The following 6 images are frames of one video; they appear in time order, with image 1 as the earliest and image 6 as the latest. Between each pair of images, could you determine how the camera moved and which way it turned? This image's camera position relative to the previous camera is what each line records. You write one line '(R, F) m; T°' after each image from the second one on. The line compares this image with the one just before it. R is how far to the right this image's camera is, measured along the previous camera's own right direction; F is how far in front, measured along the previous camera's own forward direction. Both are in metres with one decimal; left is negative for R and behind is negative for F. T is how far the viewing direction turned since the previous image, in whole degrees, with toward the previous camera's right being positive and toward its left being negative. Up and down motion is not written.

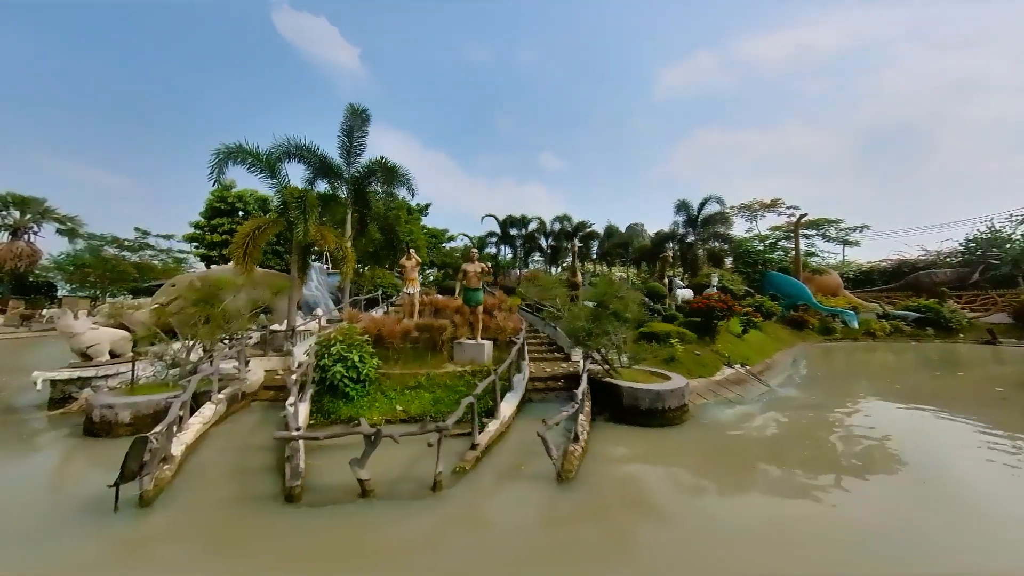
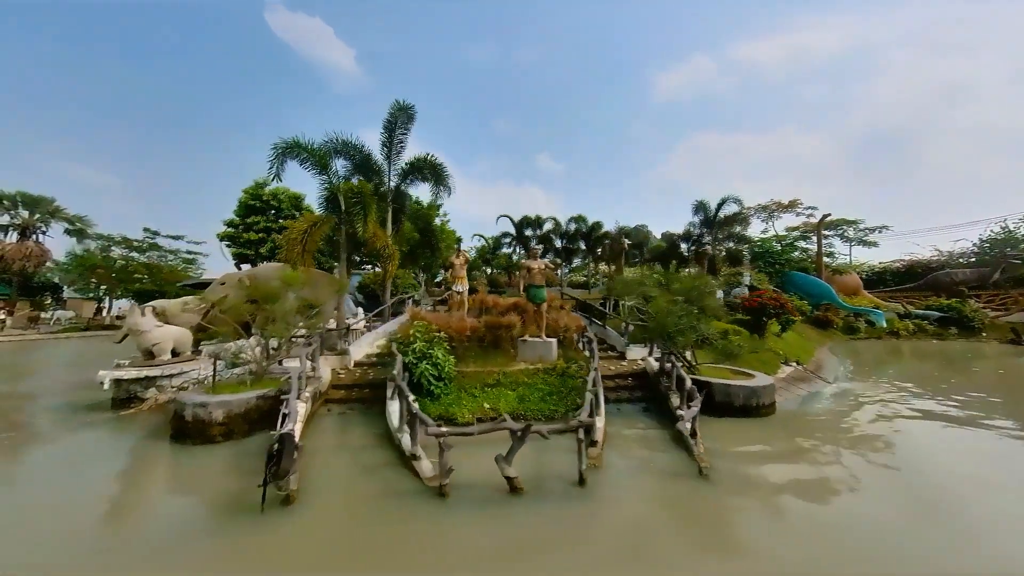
(-2.4, +0.1) m; +1°
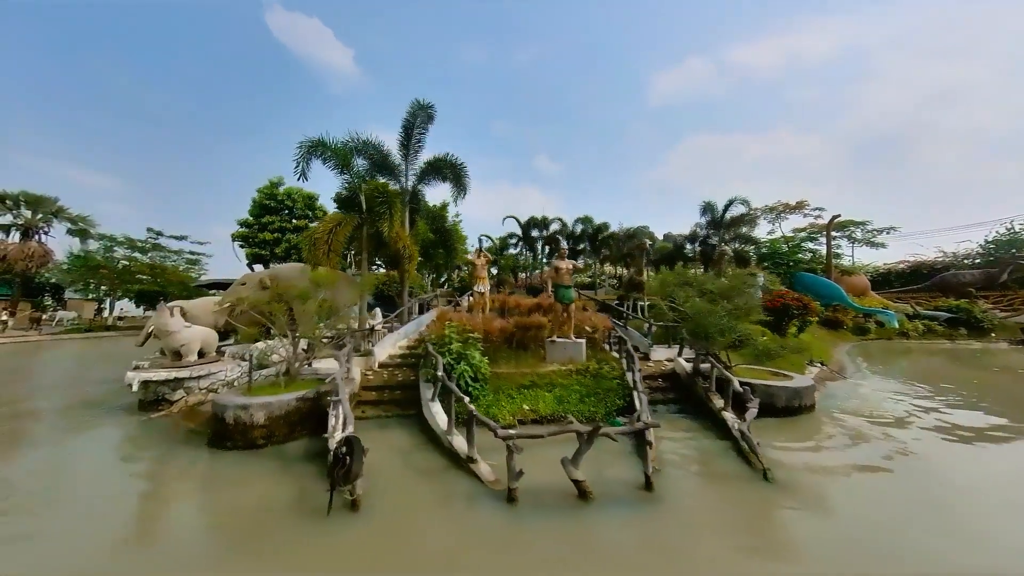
(-1.0, +0.1) m; 0°
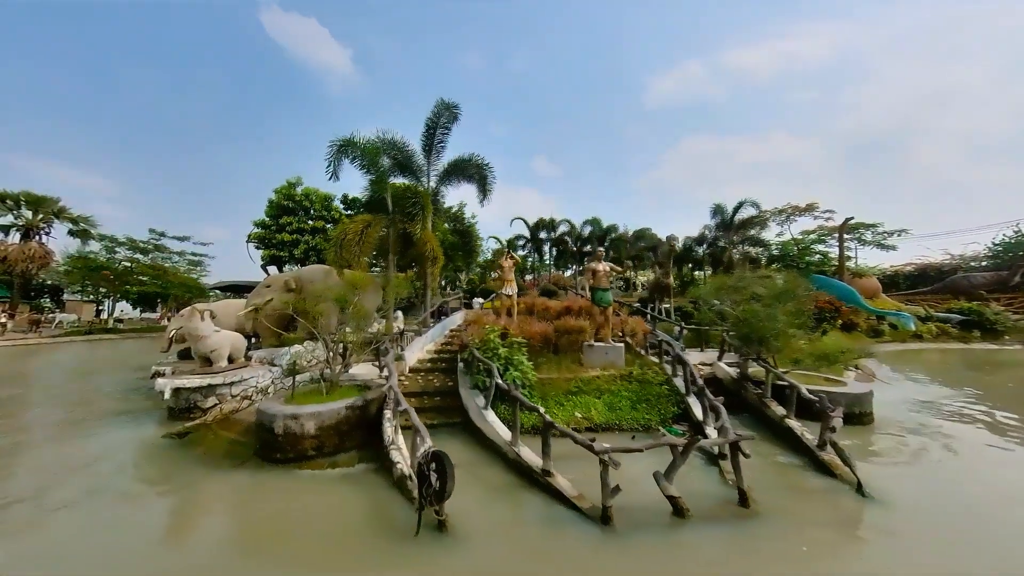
(-1.3, +0.2) m; 0°
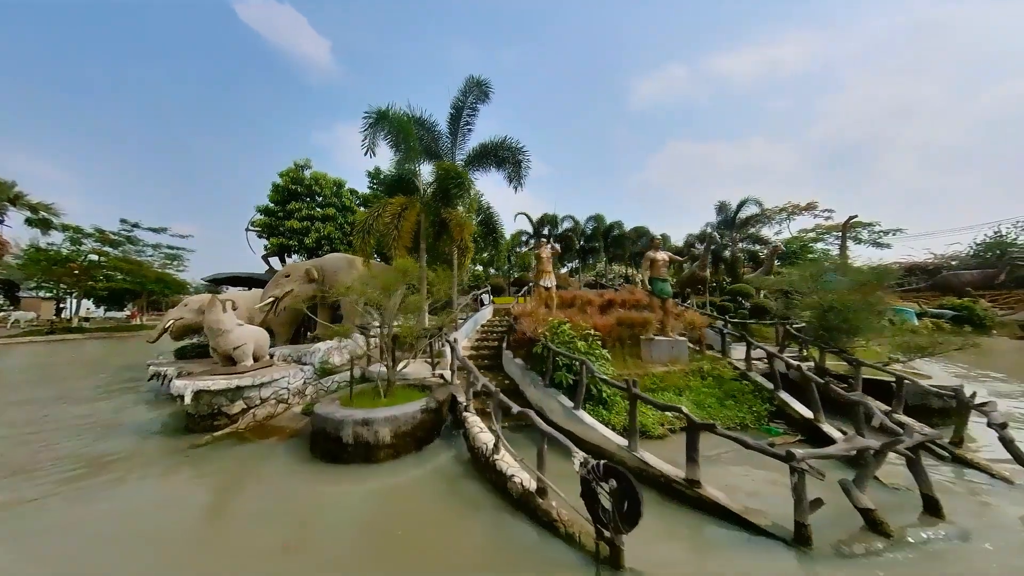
(-2.2, +0.8) m; +3°
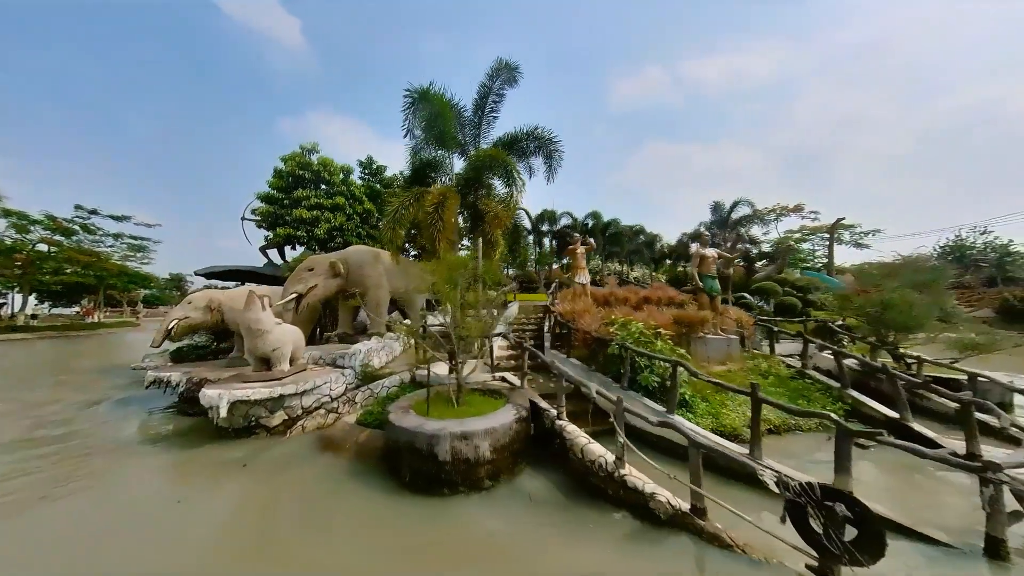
(-2.0, +0.6) m; +4°
